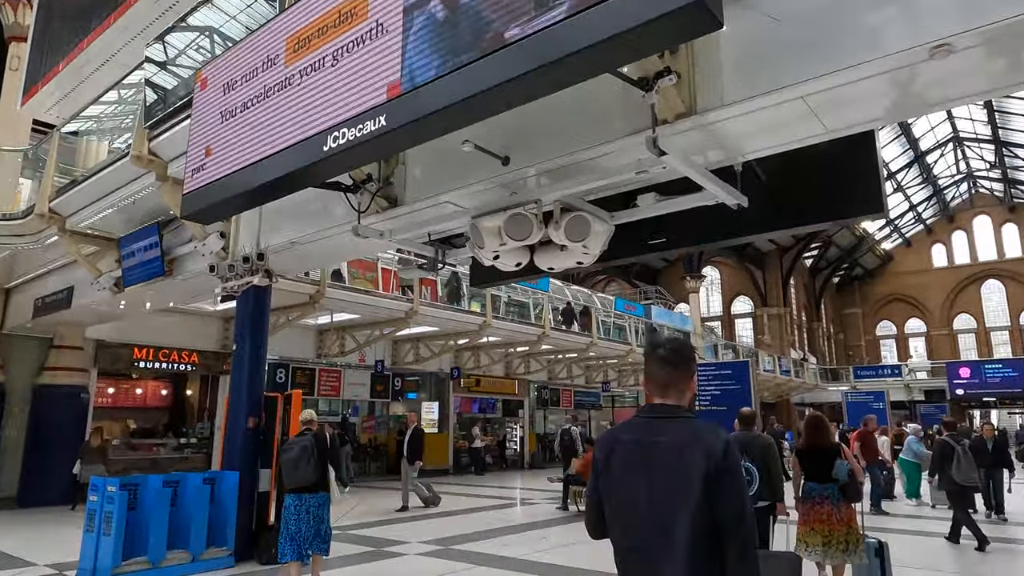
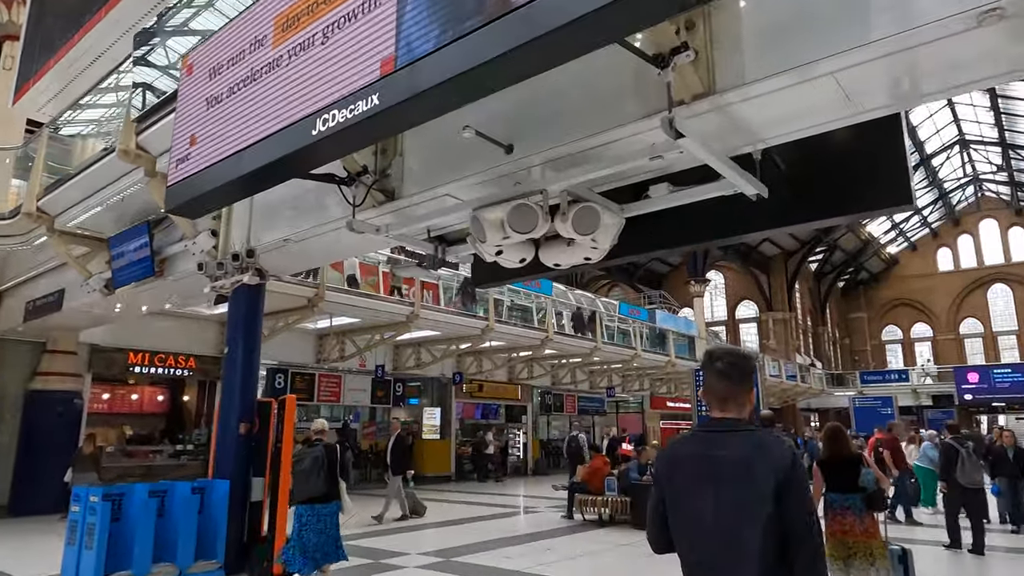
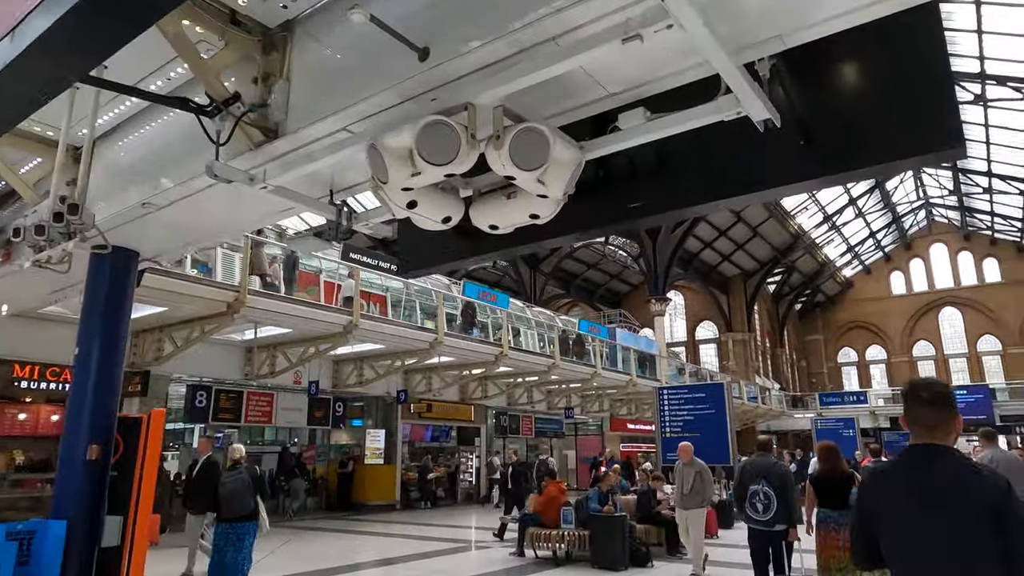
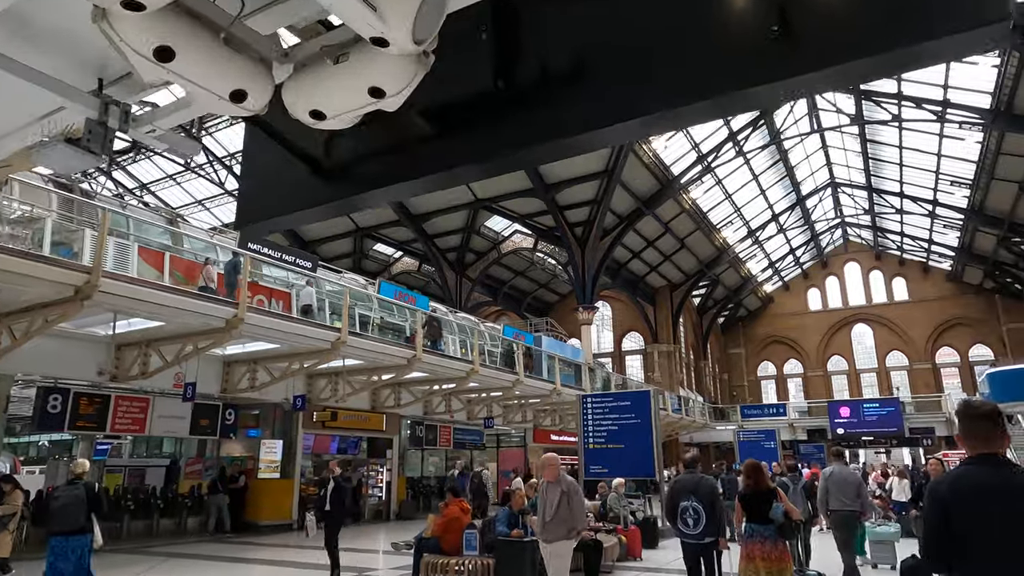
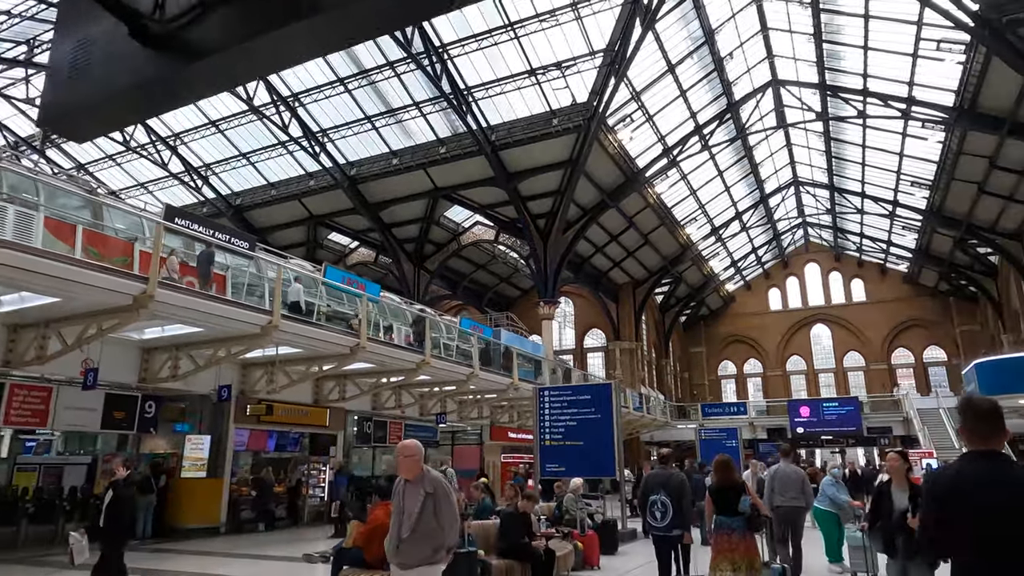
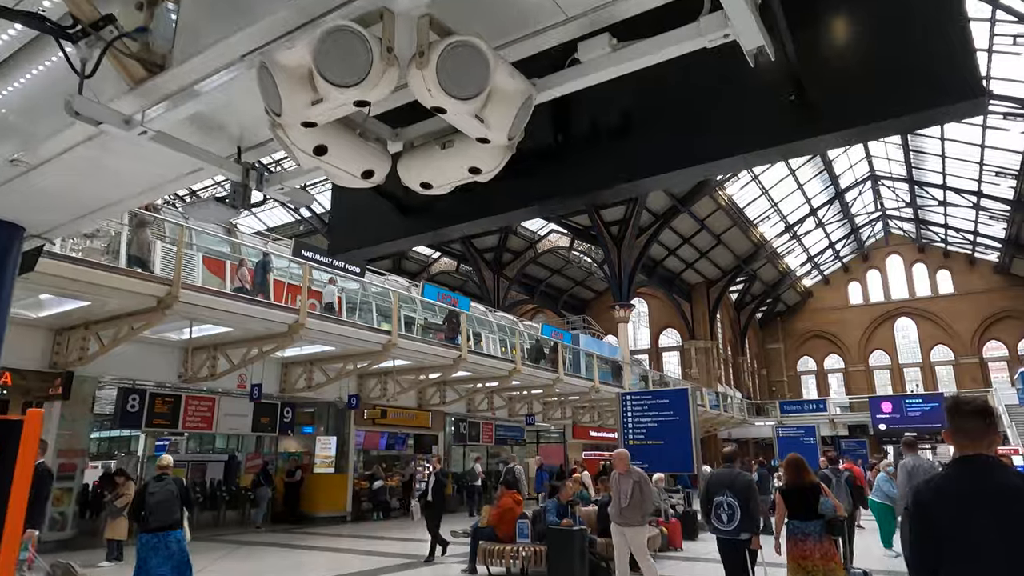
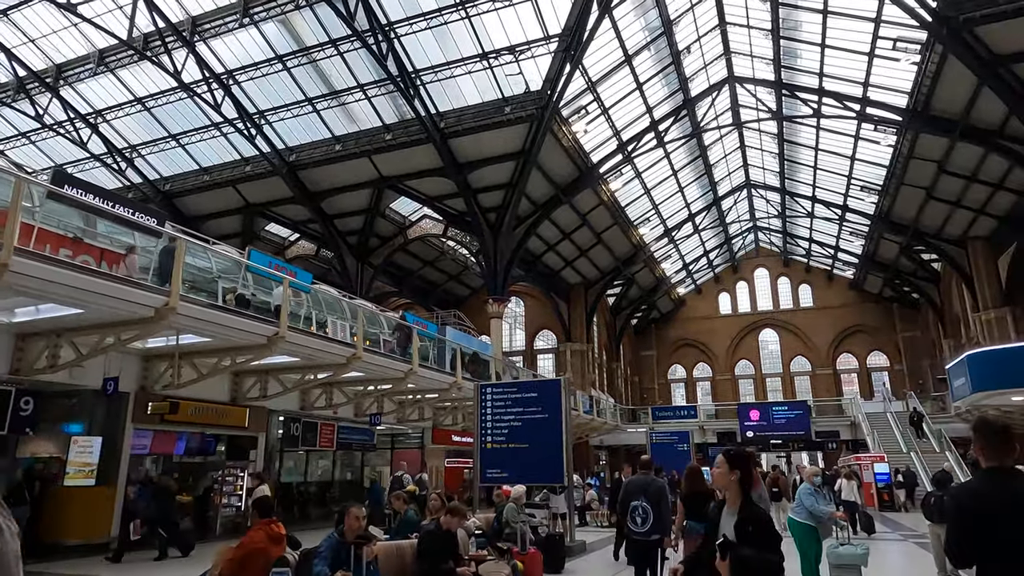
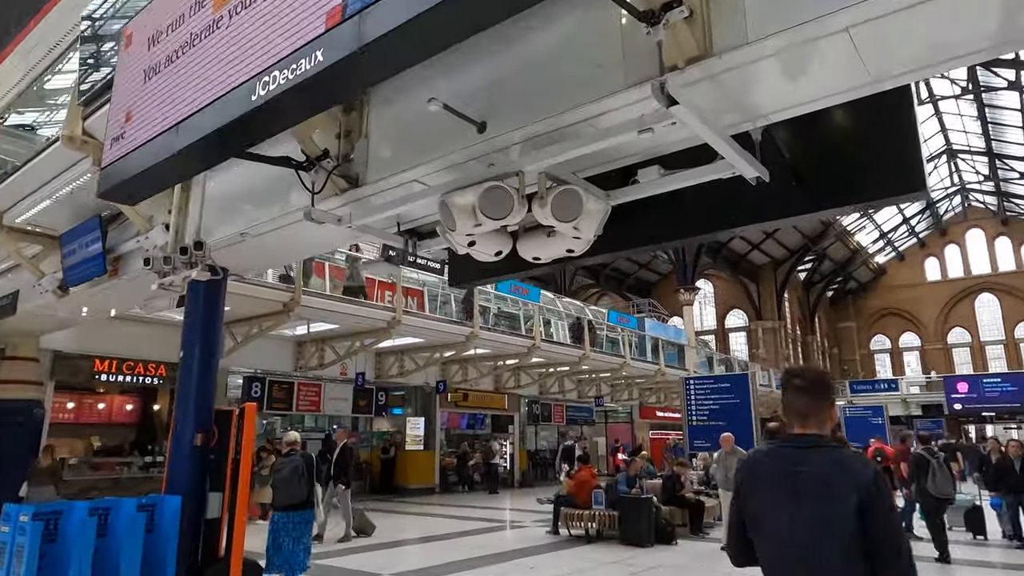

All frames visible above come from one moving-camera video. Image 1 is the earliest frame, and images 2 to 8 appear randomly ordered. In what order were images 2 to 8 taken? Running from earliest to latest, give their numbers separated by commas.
2, 8, 3, 6, 4, 5, 7
